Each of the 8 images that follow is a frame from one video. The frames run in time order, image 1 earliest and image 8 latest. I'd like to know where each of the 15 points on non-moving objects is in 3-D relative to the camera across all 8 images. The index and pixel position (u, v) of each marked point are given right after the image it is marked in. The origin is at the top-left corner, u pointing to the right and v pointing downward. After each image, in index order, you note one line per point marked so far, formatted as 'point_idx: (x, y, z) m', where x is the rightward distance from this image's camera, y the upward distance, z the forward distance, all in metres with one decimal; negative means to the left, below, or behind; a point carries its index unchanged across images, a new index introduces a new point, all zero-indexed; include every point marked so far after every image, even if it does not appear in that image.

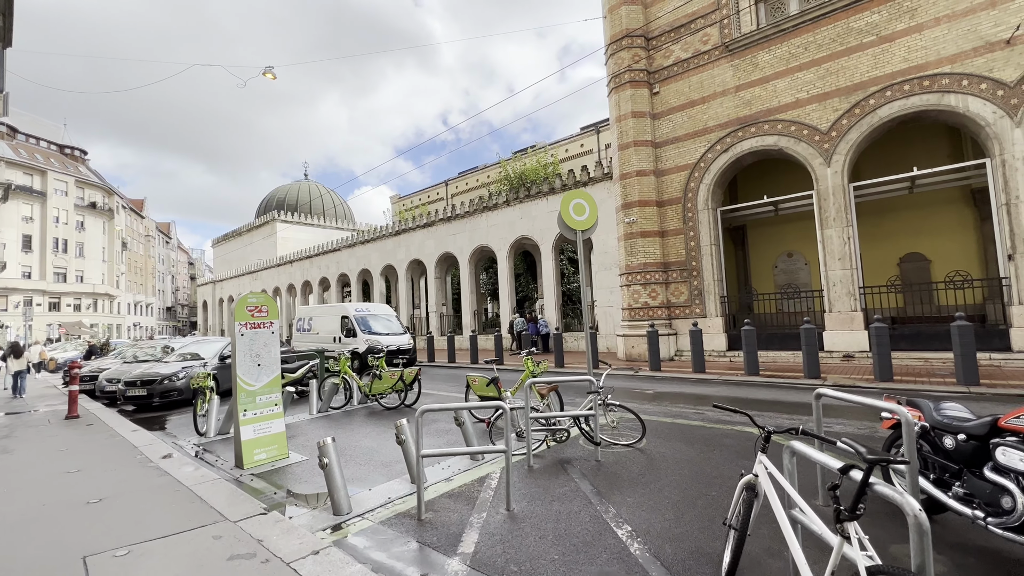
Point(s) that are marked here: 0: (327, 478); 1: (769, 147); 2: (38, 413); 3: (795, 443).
0: (-1.7, -1.7, +4.1) m
1: (+7.6, +4.2, +13.3) m
2: (-10.7, -2.8, +10.2) m
3: (+1.6, -0.9, +2.5) m
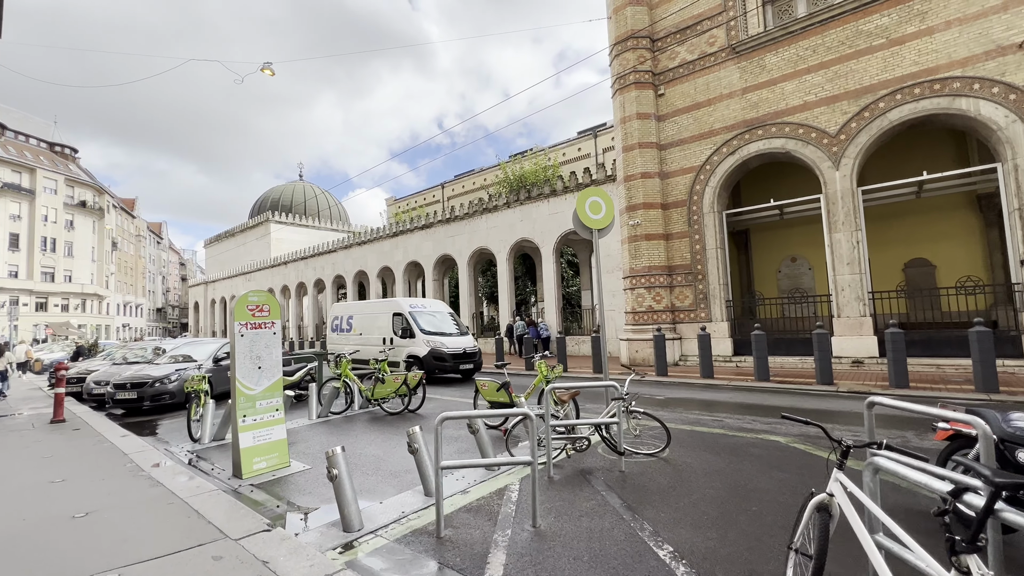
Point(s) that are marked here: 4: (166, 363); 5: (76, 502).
0: (-1.5, -1.7, +3.8) m
1: (+7.7, +4.0, +13.2) m
2: (-10.6, -2.8, +9.7) m
3: (+1.8, -0.8, +2.2) m
4: (-8.1, -1.8, +10.6) m
5: (-4.4, -2.1, +4.5) m
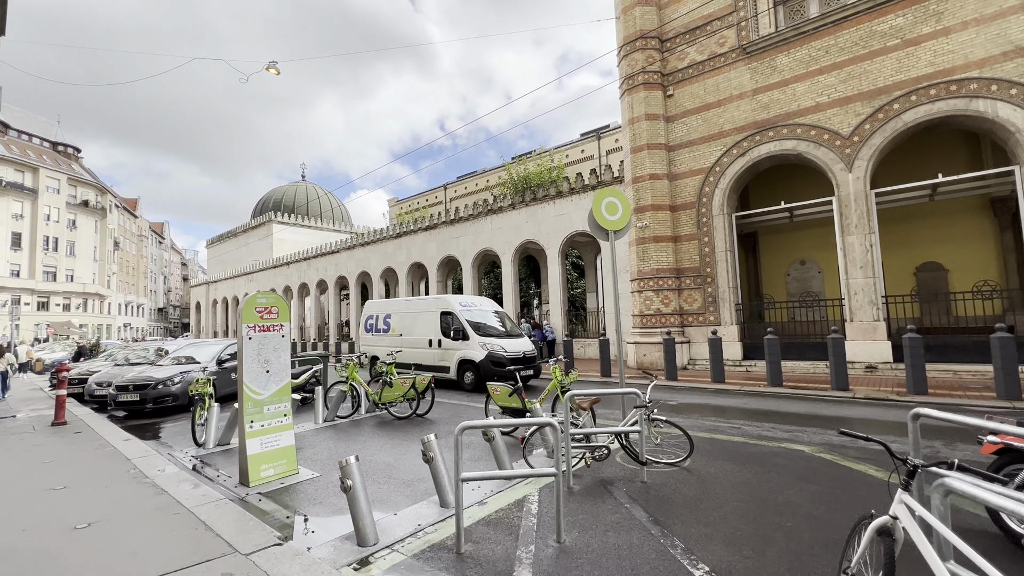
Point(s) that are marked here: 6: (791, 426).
0: (-1.3, -1.7, +3.6) m
1: (+8.0, +3.9, +13.0) m
2: (-10.4, -2.8, +9.6) m
3: (+2.0, -0.9, +2.0) m
4: (-7.9, -1.8, +10.4) m
5: (-4.2, -2.1, +4.3) m
6: (+4.0, -2.0, +6.5) m
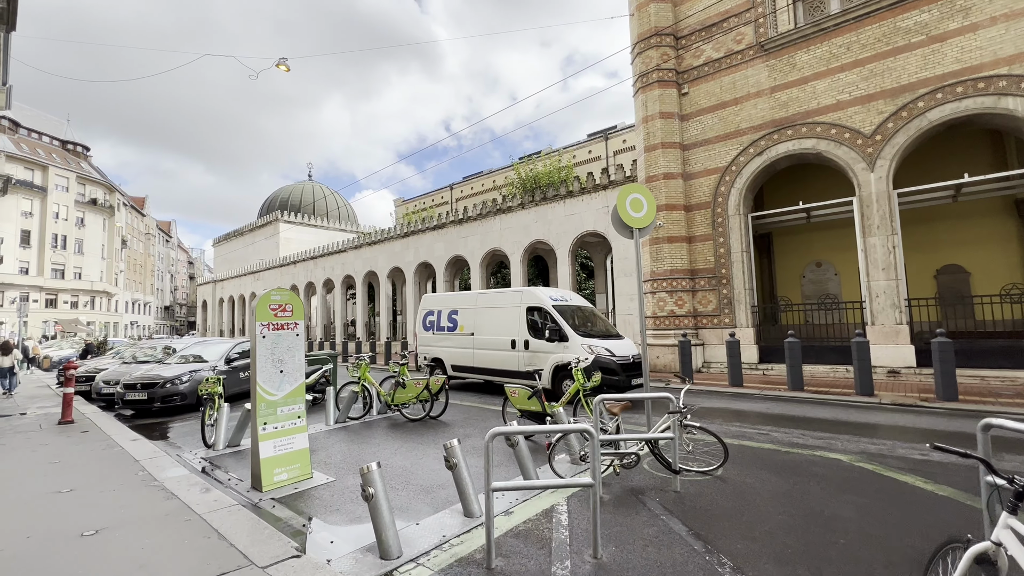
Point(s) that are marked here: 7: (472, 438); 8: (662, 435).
0: (-1.1, -1.7, +3.4) m
1: (+8.3, +3.9, +12.7) m
2: (-10.1, -2.7, +9.4) m
3: (+2.2, -0.9, +1.8) m
4: (-7.6, -1.7, +10.3) m
5: (-3.9, -2.1, +4.1) m
6: (+4.3, -2.0, +6.3) m
7: (-0.6, -2.2, +6.6) m
8: (+1.5, -1.4, +4.3) m
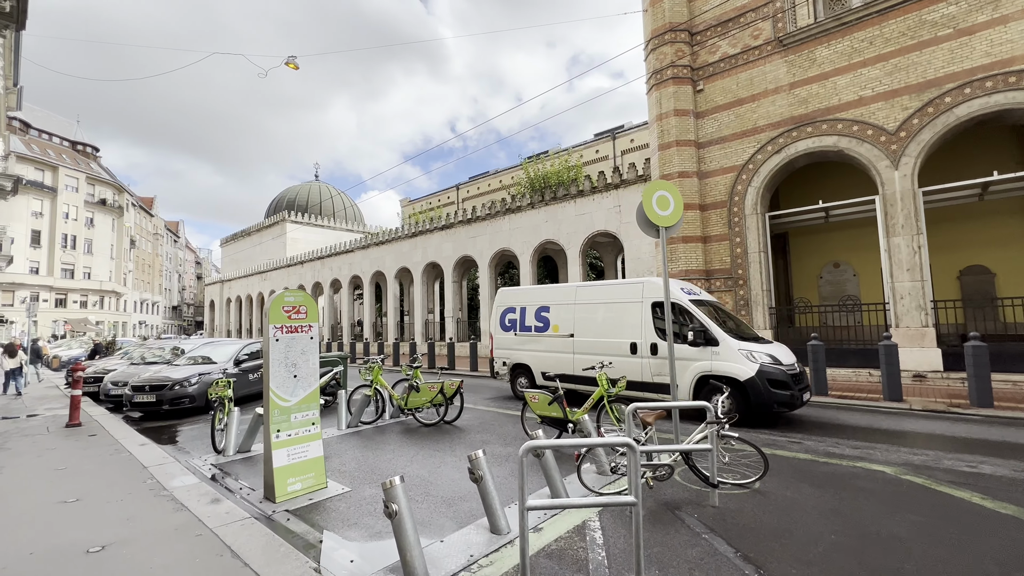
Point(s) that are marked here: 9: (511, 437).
0: (-0.8, -1.7, +3.2) m
1: (+8.7, +3.9, +12.4) m
2: (-9.8, -2.7, +9.3) m
3: (+2.5, -0.9, +1.5) m
4: (-7.3, -1.7, +10.1) m
5: (-3.7, -2.1, +3.9) m
6: (+4.6, -2.0, +6.0) m
7: (-0.3, -2.2, +6.4) m
8: (+1.7, -1.4, +4.1) m
9: (0.0, -2.2, +6.7) m
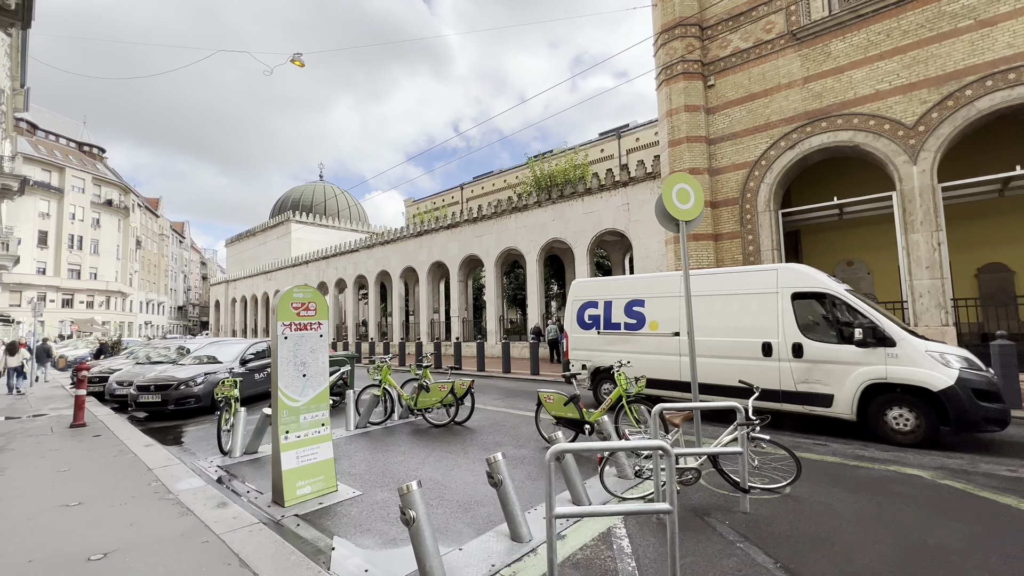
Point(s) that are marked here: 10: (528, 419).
0: (-0.7, -1.7, +3.0) m
1: (+8.9, +3.9, +12.1) m
2: (-9.6, -2.7, +9.2) m
3: (+2.6, -0.8, +1.3) m
4: (-7.1, -1.7, +10.0) m
5: (-3.5, -2.1, +3.8) m
6: (+4.8, -2.0, +5.8) m
7: (-0.1, -2.2, +6.2) m
8: (+1.9, -1.4, +3.9) m
9: (+0.2, -2.2, +6.5) m
10: (+0.3, -2.2, +7.6) m
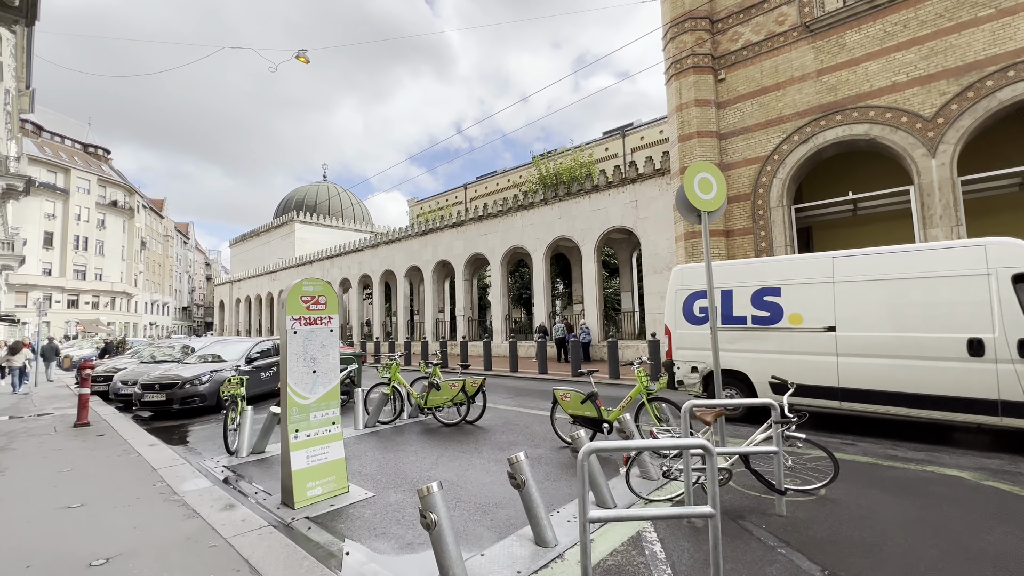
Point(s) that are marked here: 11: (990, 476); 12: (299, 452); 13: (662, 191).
0: (-0.5, -1.6, +2.8) m
1: (+9.1, +4.0, +11.9) m
2: (-9.4, -2.6, +9.0) m
3: (+2.8, -0.7, +1.1) m
4: (-6.9, -1.6, +9.8) m
5: (-3.3, -2.0, +3.6) m
6: (+5.0, -1.9, +5.5) m
7: (+0.1, -2.1, +6.0) m
8: (+2.1, -1.3, +3.7) m
9: (+0.4, -2.1, +6.3) m
10: (+0.5, -2.1, +7.4) m
11: (+4.7, -1.8, +4.4) m
12: (-2.0, -1.6, +4.3) m
13: (+5.6, +3.6, +16.8) m
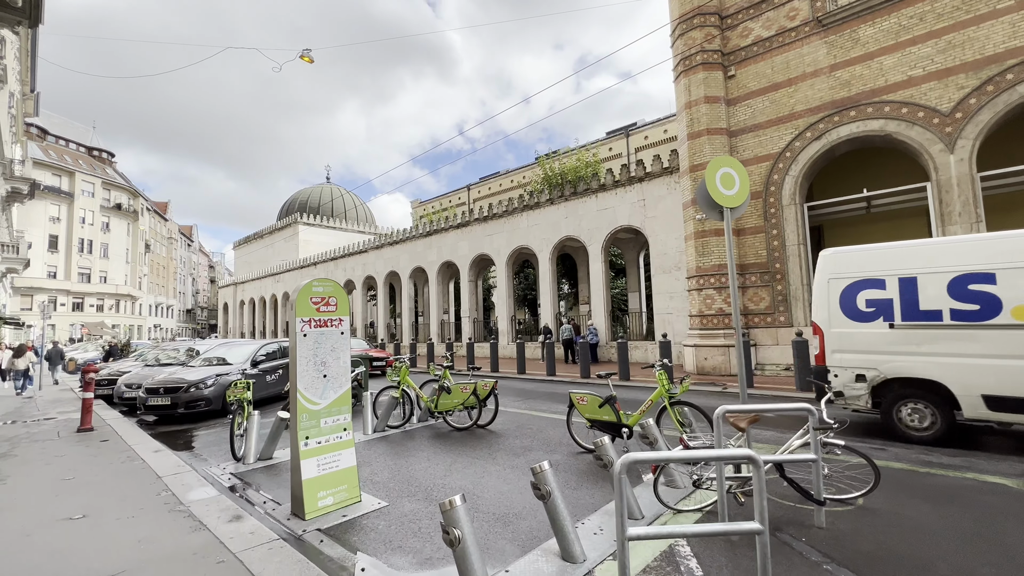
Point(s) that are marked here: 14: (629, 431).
0: (-0.3, -1.6, +2.6) m
1: (+9.3, +4.0, +11.6) m
2: (-9.2, -2.7, +8.9) m
3: (+2.9, -0.7, +0.9) m
4: (-6.7, -1.7, +9.6) m
5: (-3.2, -2.0, +3.4) m
6: (+5.1, -1.9, +5.3) m
7: (+0.3, -2.1, +5.8) m
8: (+2.2, -1.3, +3.5) m
9: (+0.6, -2.1, +6.1) m
10: (+0.7, -2.1, +7.2) m
11: (+4.8, -1.8, +4.2) m
12: (-1.8, -1.6, +4.1) m
13: (+5.8, +3.6, +16.5) m
14: (+1.4, -1.7, +5.3) m
